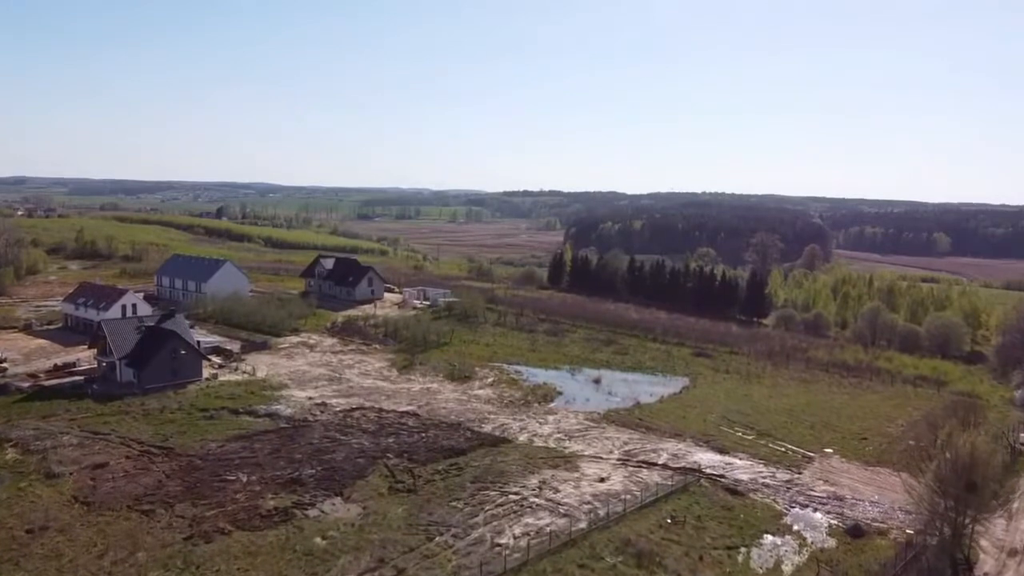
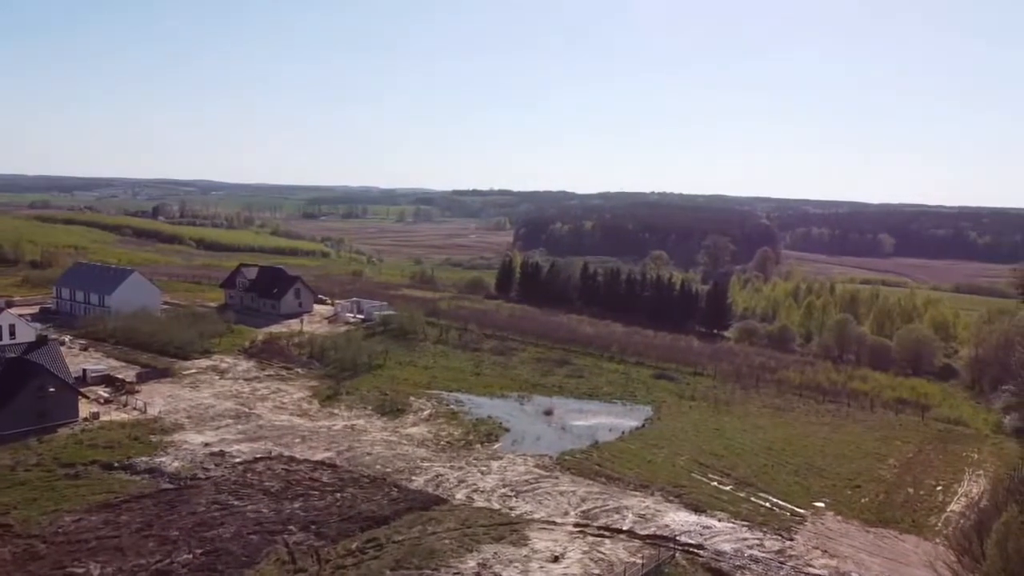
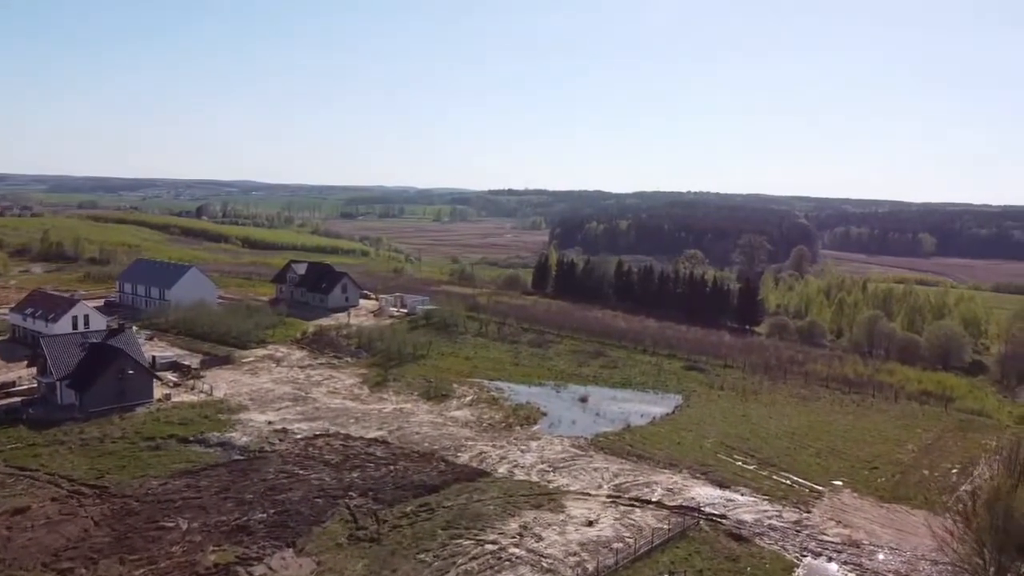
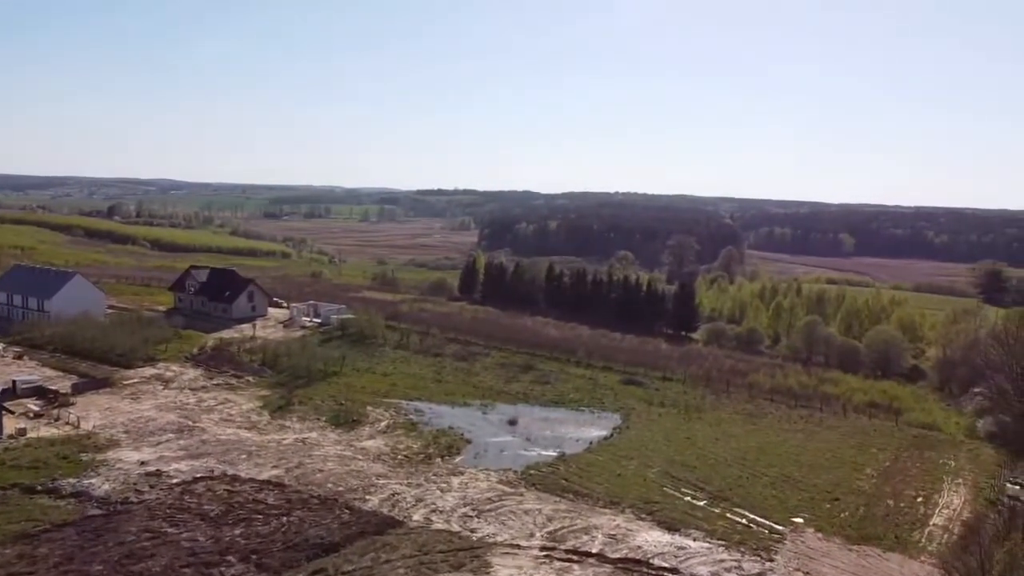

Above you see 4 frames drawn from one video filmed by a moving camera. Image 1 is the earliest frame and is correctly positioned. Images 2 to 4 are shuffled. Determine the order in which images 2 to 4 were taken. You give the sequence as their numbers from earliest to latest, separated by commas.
3, 2, 4
